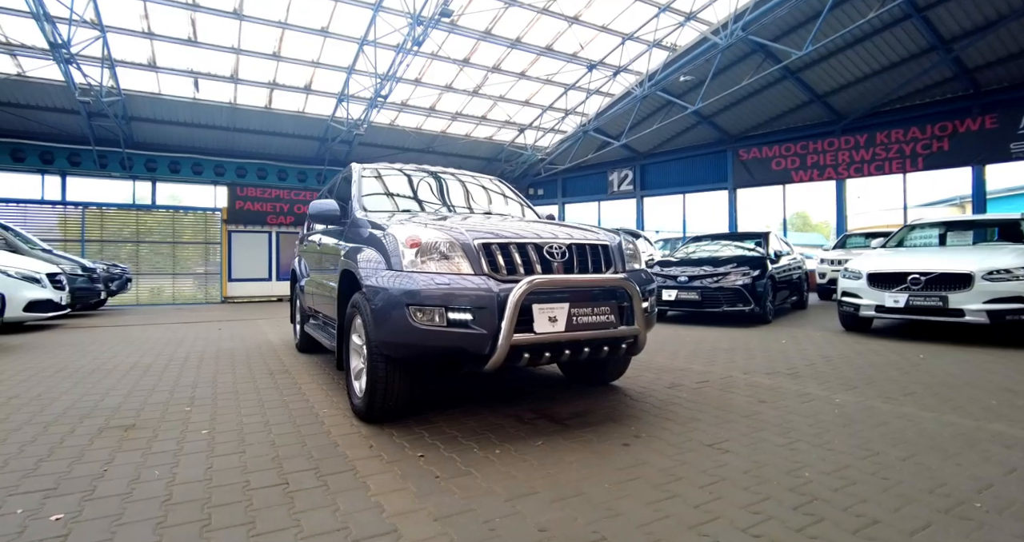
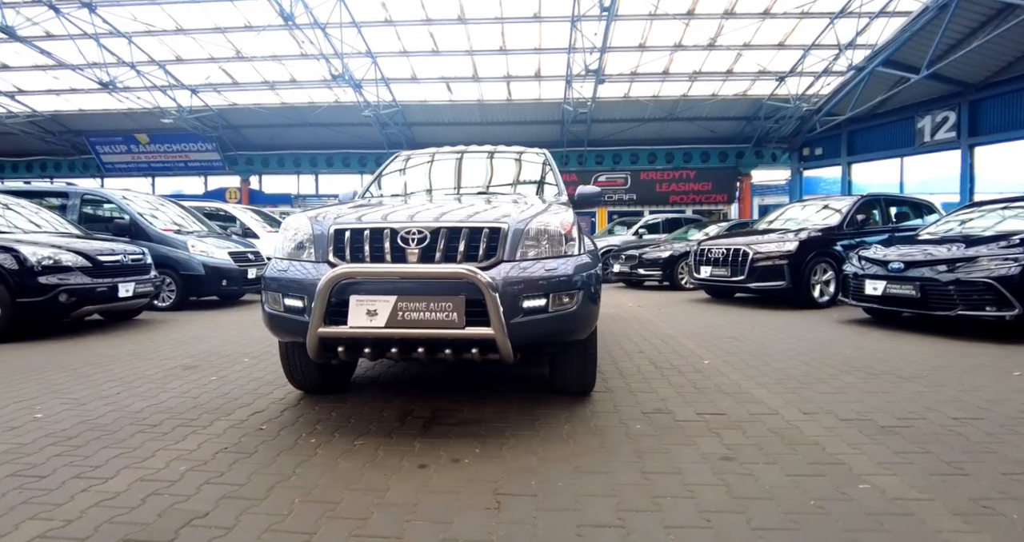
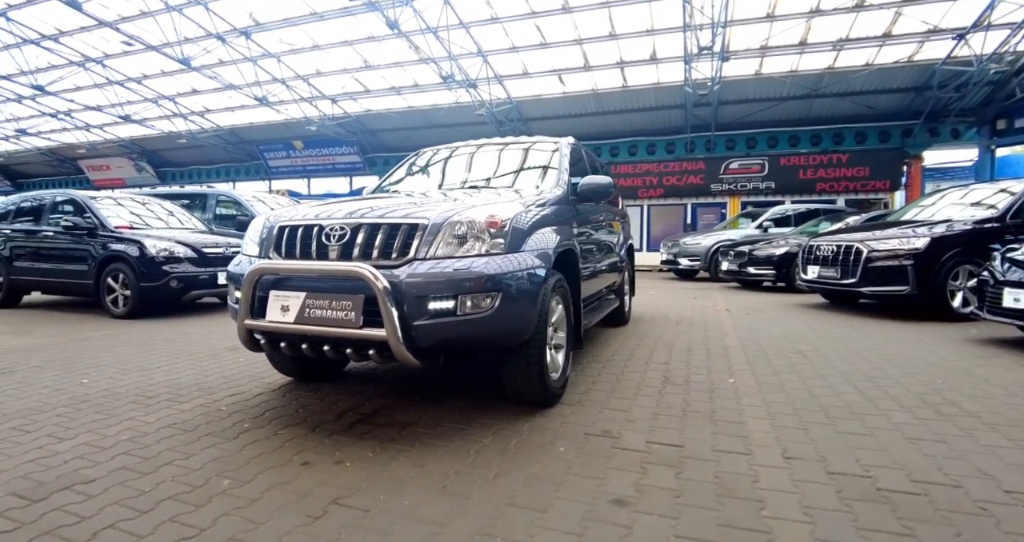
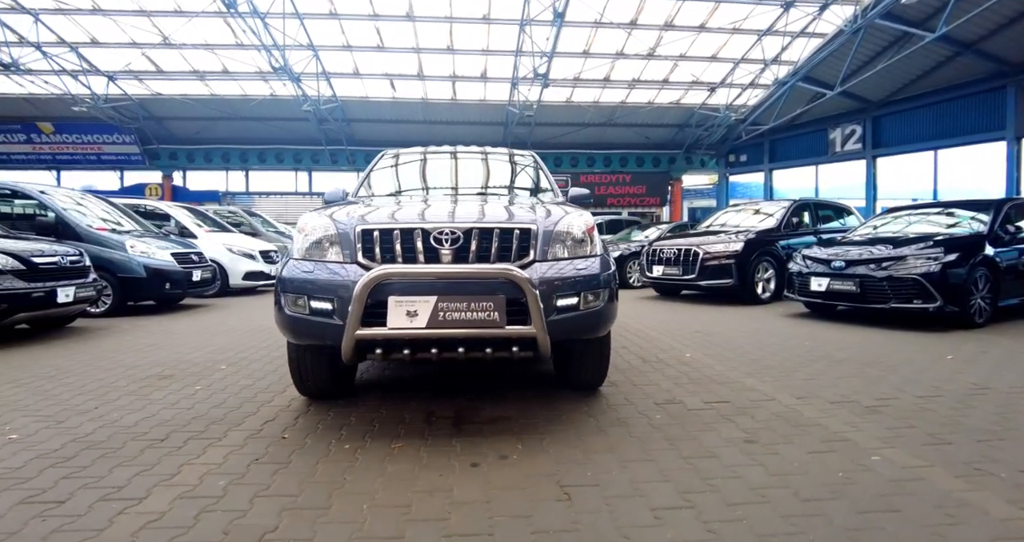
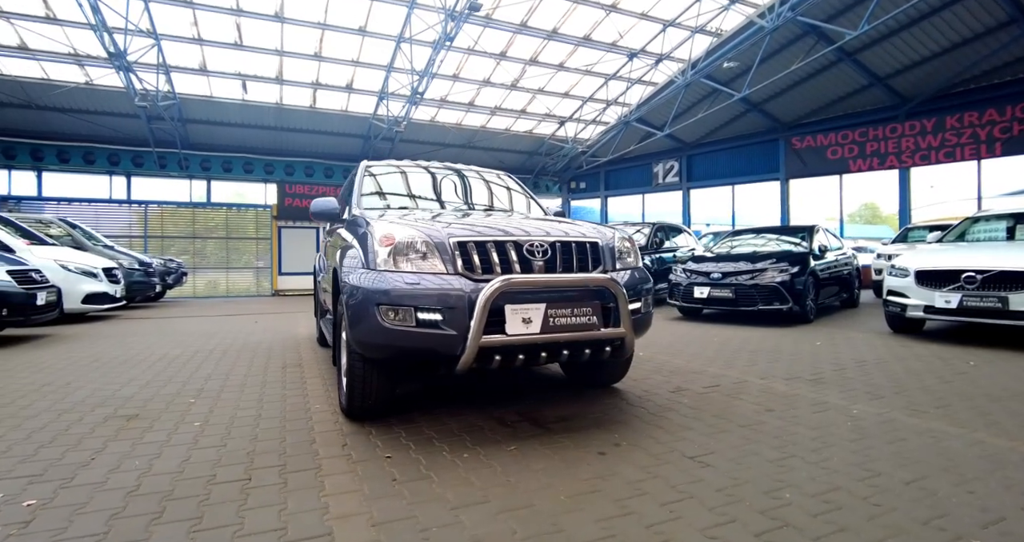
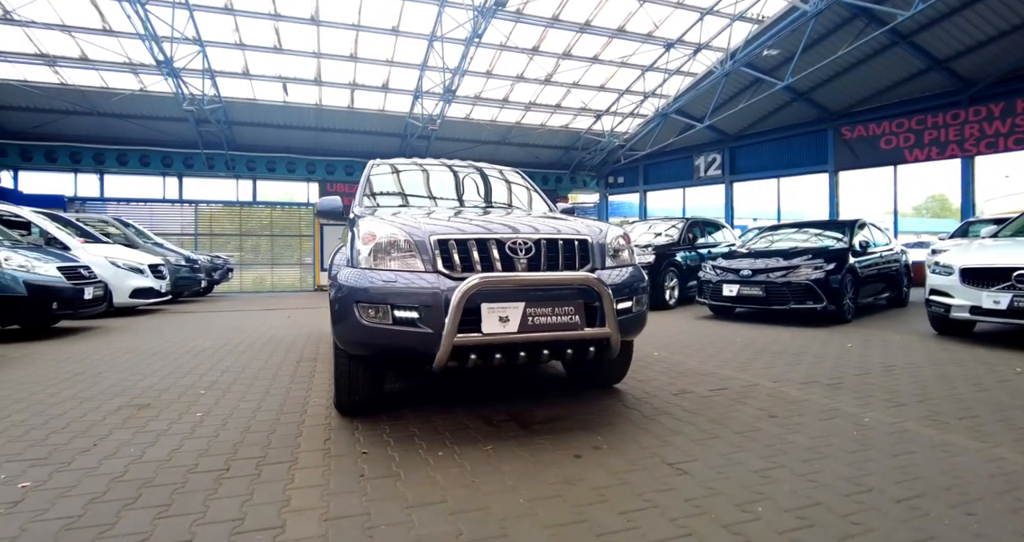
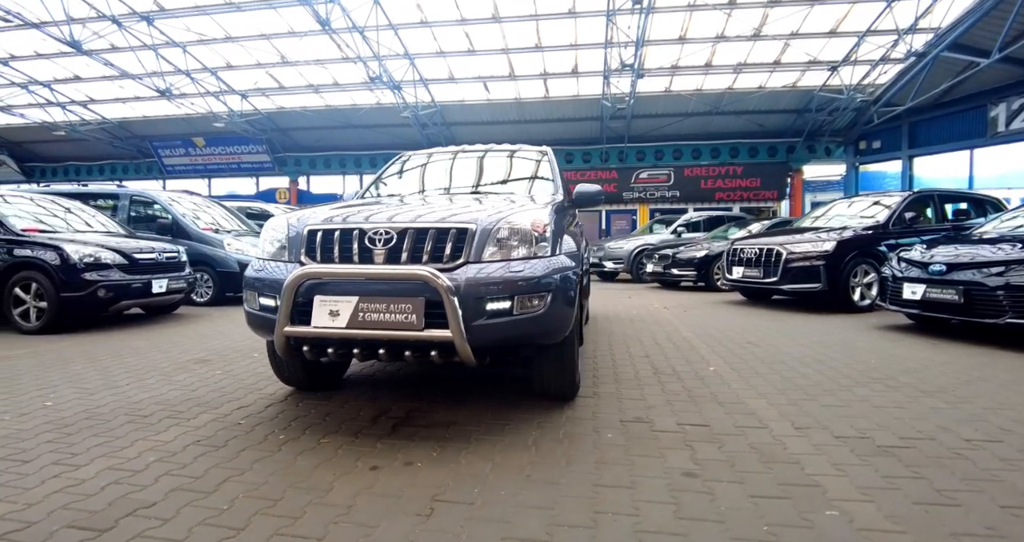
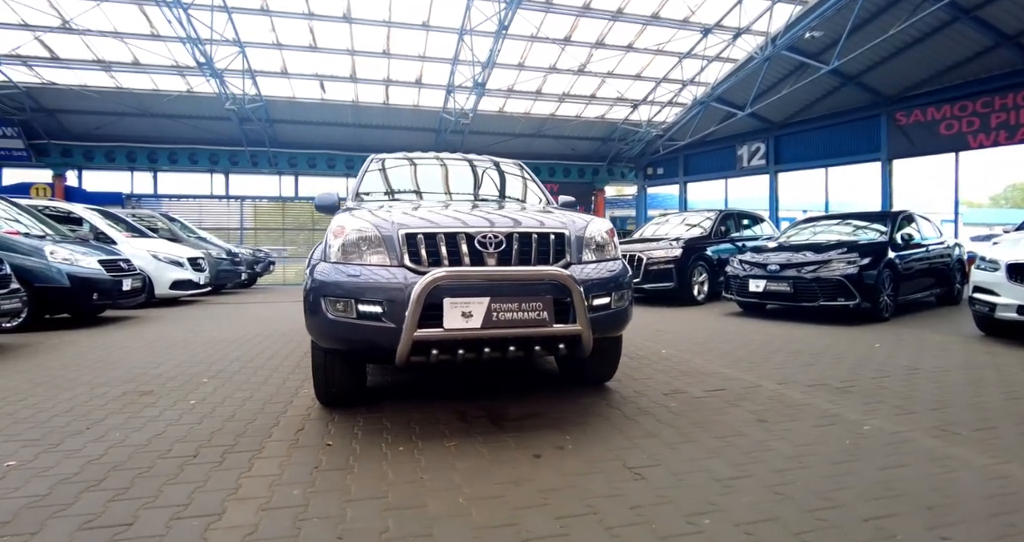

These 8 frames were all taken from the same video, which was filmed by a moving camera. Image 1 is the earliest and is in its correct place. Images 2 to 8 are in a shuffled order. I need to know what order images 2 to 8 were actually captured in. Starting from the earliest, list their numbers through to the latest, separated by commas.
5, 6, 8, 4, 2, 7, 3
